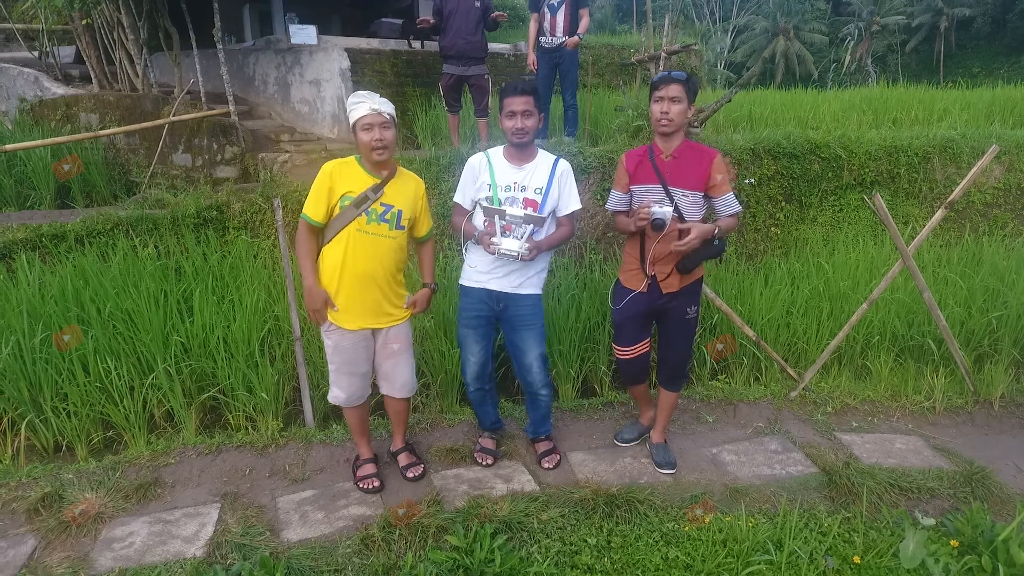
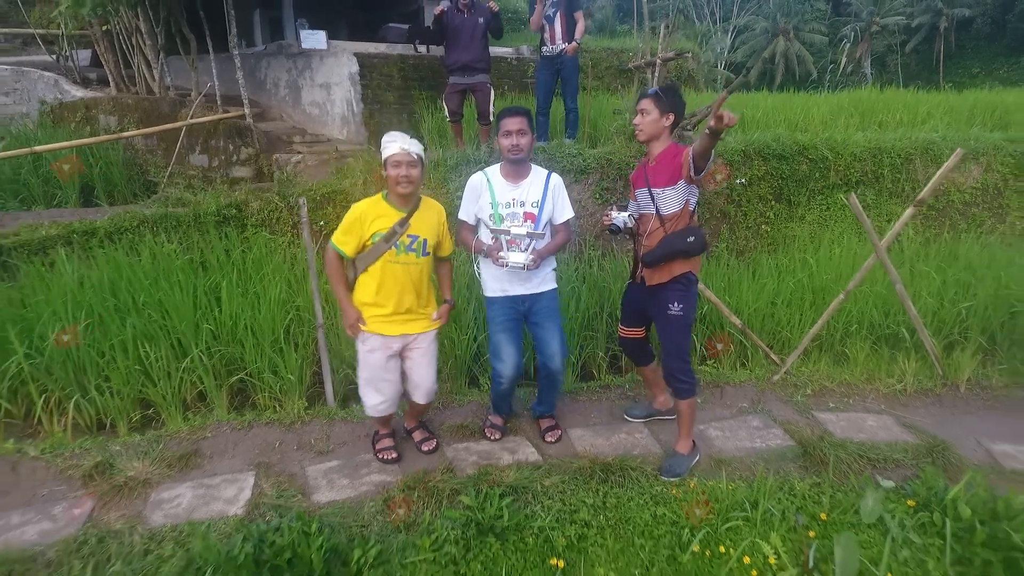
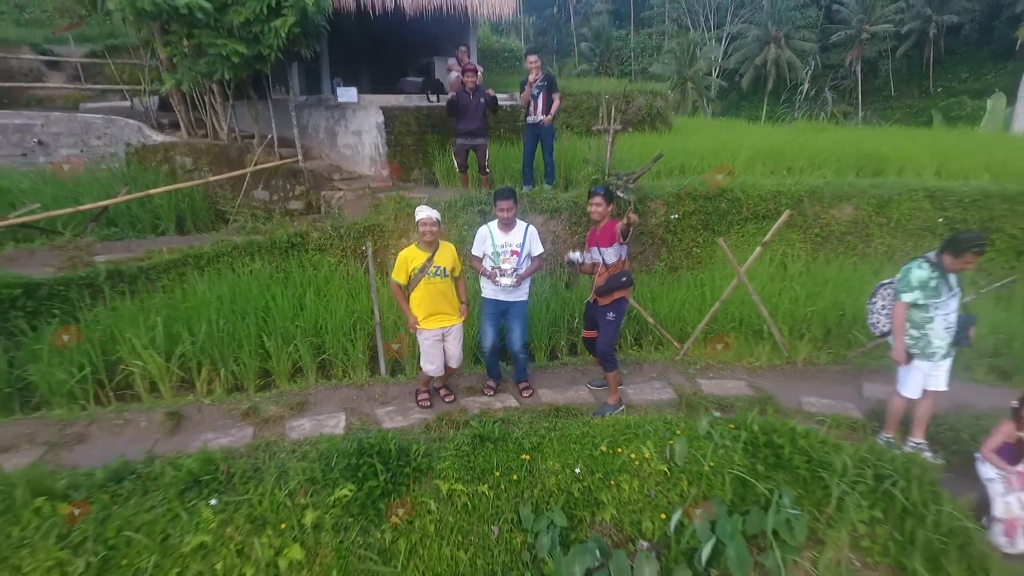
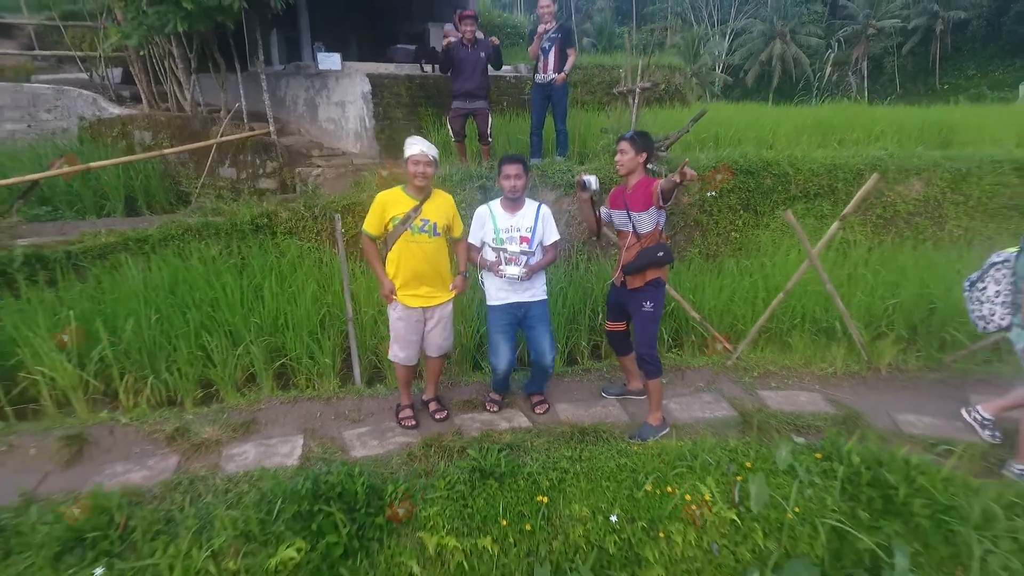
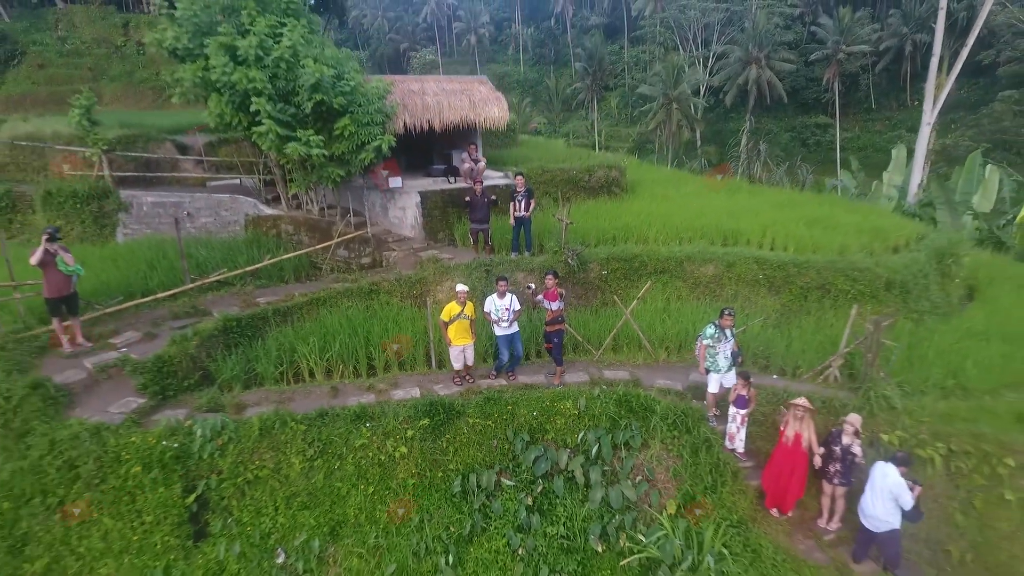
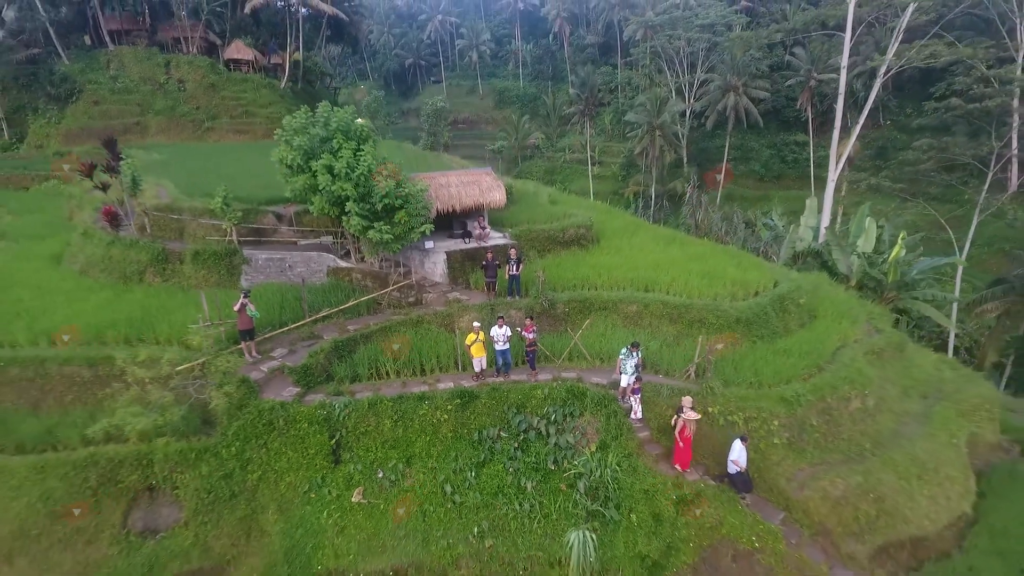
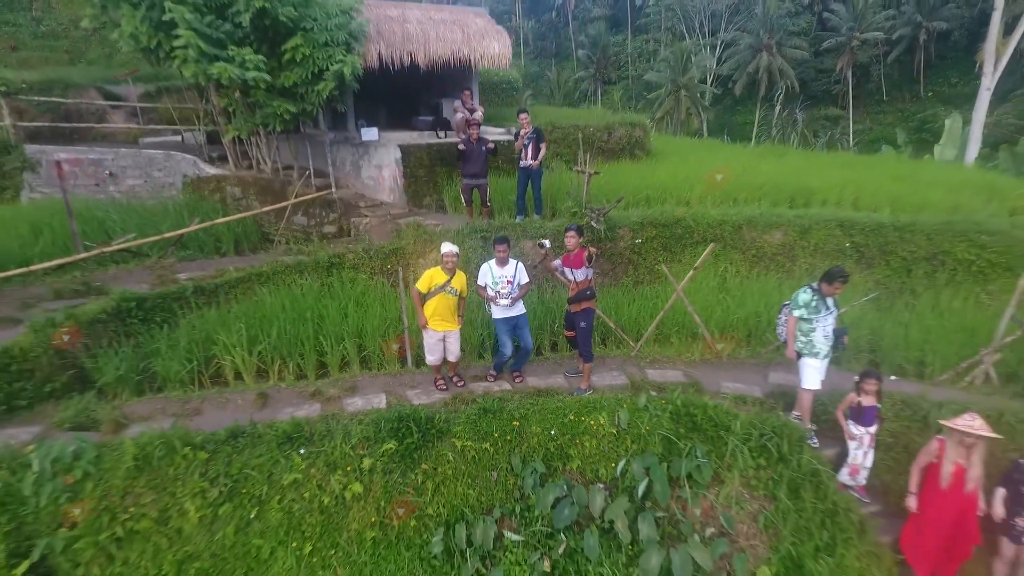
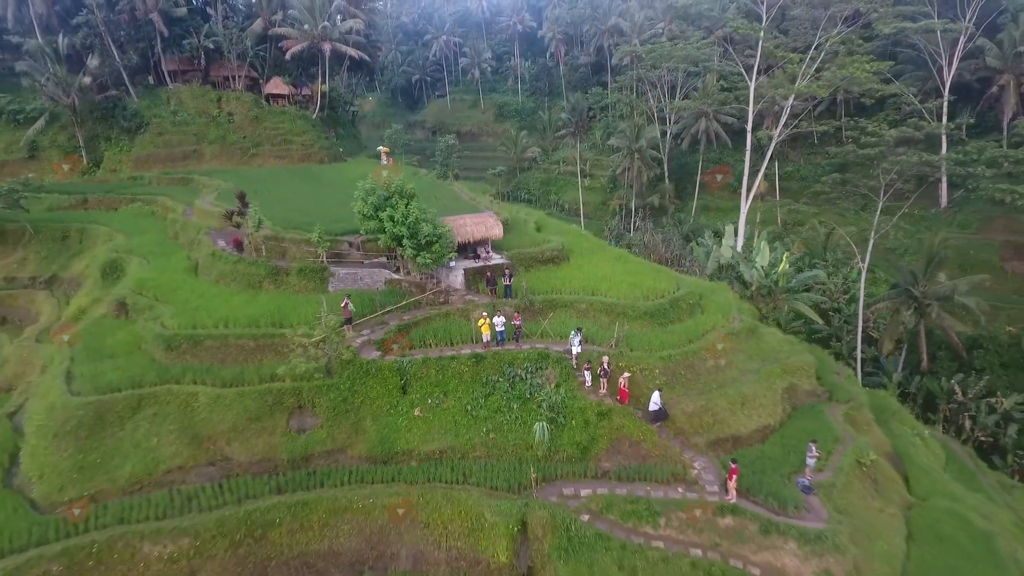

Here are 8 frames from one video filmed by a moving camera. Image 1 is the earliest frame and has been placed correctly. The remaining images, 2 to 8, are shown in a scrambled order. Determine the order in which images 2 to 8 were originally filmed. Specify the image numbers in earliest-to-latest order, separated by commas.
2, 4, 3, 7, 5, 6, 8
